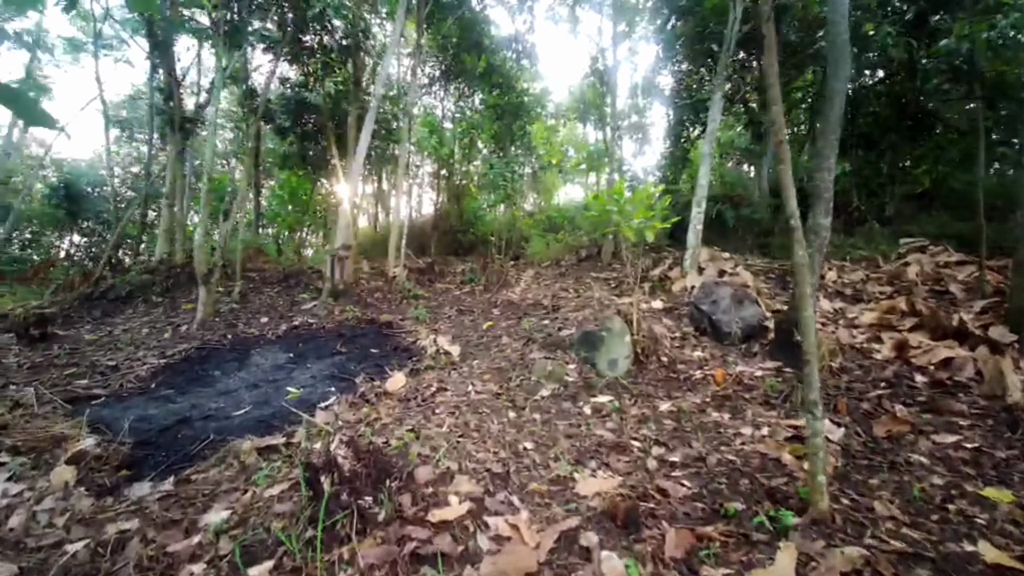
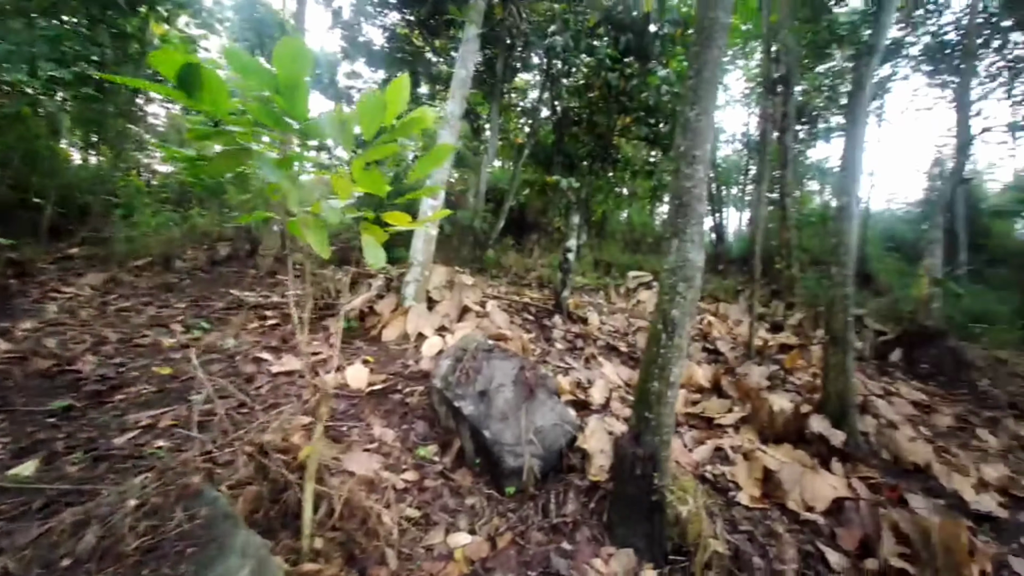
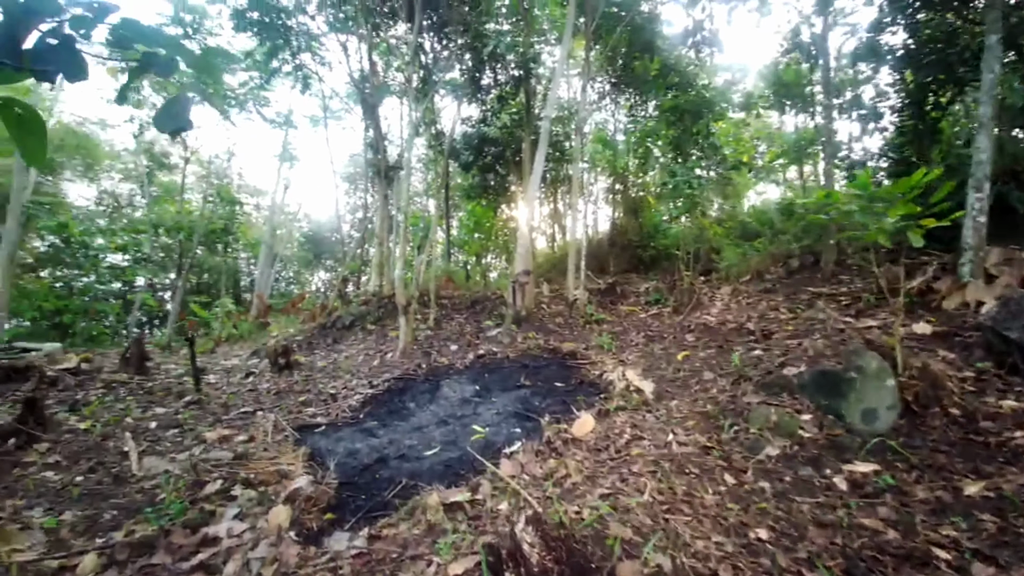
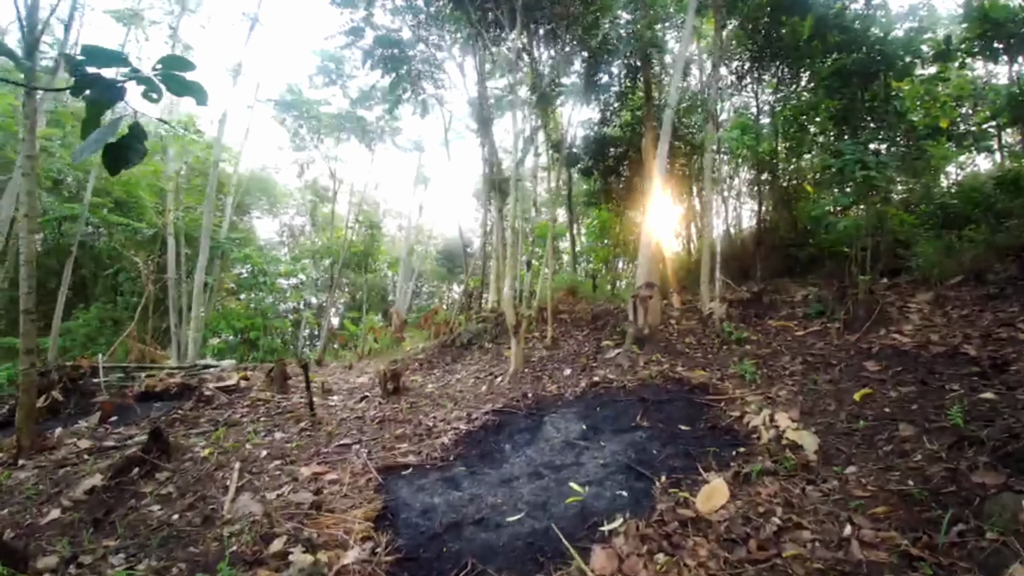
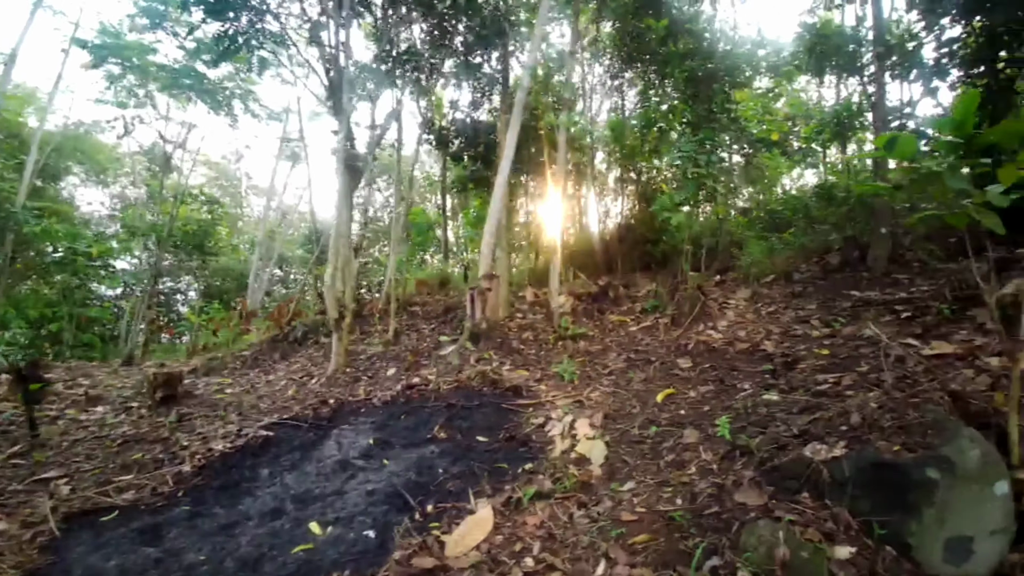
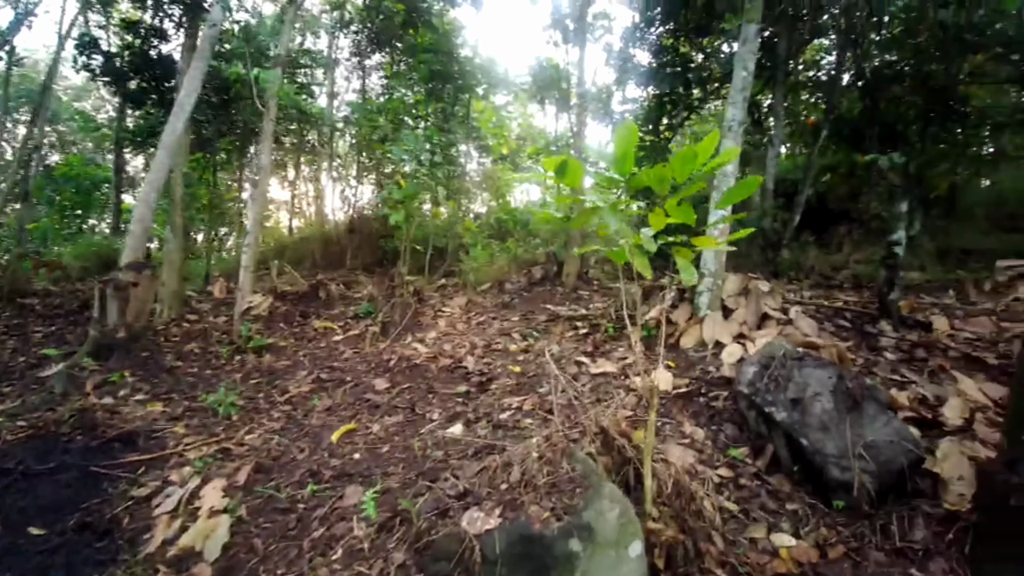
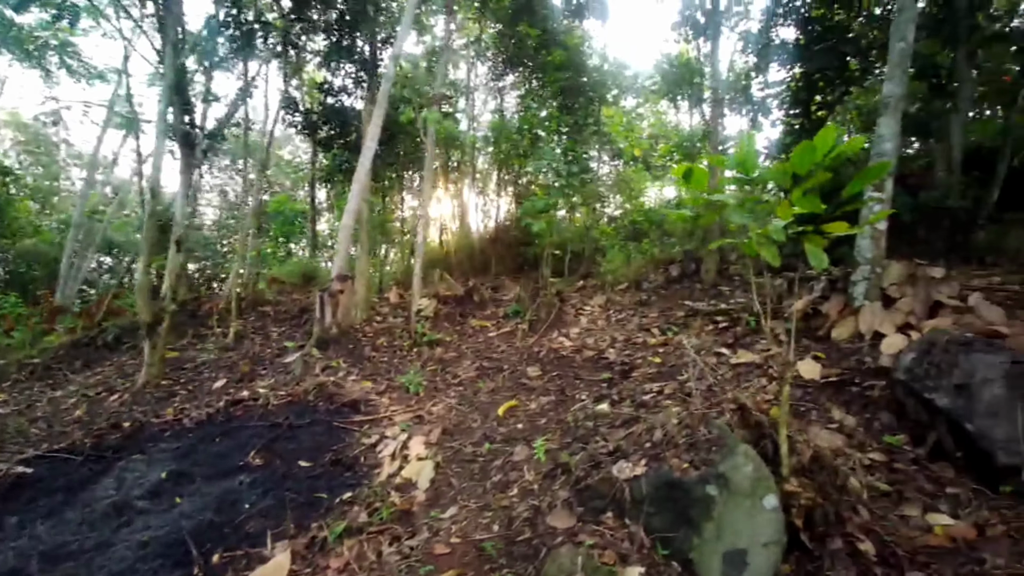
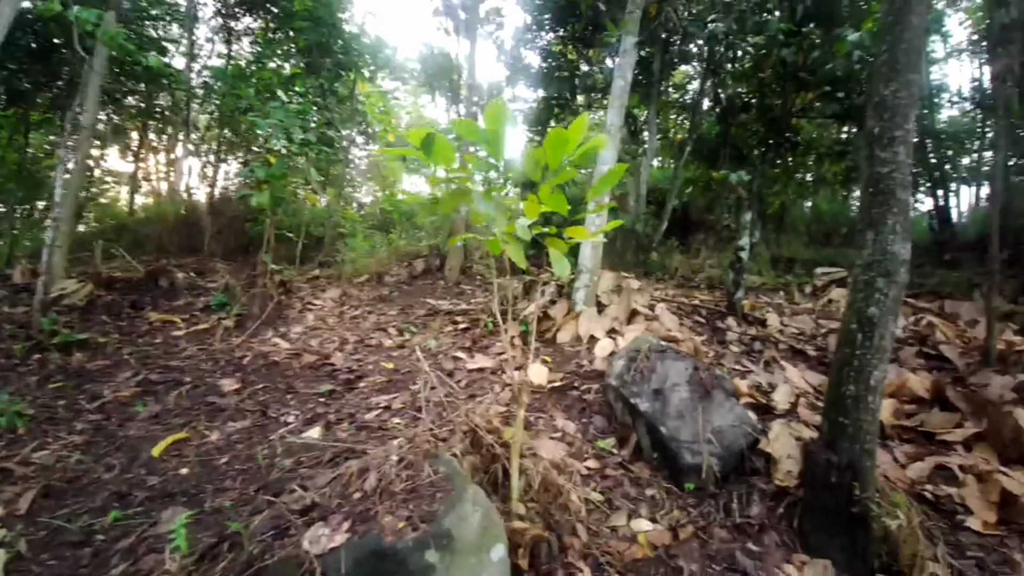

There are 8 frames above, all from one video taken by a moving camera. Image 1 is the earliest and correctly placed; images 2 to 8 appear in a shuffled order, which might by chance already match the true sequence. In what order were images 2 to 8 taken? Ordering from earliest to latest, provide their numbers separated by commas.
3, 4, 5, 7, 6, 8, 2
